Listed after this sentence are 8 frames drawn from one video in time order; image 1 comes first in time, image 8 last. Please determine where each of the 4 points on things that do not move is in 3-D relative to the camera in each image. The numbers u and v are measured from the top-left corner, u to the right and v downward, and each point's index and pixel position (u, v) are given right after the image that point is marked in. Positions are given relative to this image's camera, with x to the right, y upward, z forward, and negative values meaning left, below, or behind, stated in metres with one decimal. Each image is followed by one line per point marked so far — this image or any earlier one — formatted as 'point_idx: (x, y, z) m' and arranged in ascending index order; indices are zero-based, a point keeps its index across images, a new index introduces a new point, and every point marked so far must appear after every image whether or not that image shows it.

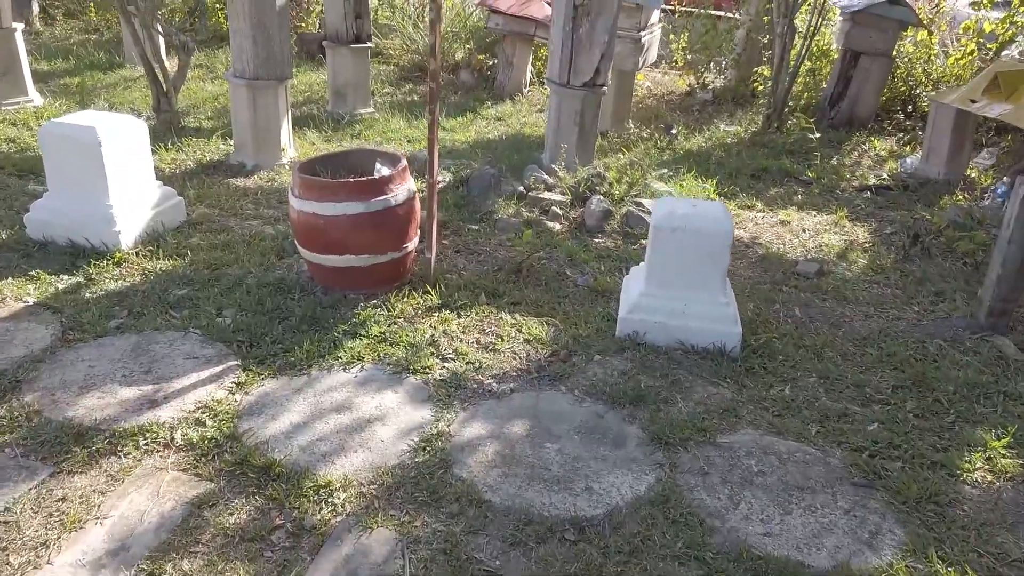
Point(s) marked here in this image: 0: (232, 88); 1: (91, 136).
0: (-1.8, +1.3, +4.9) m
1: (-2.0, +0.7, +3.5) m
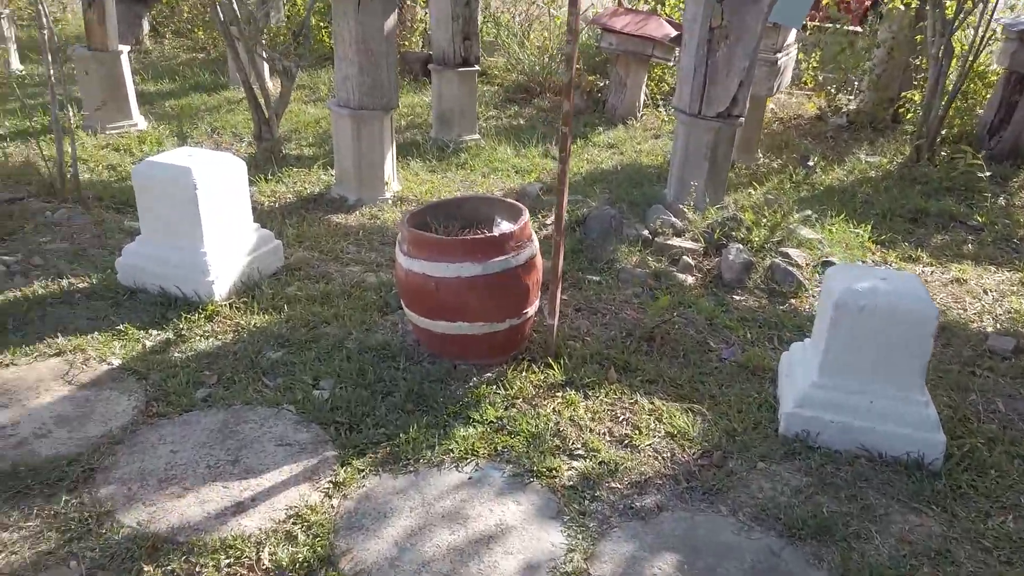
0: (-1.1, +1.0, +4.6) m
1: (-1.4, +0.5, +3.2) m
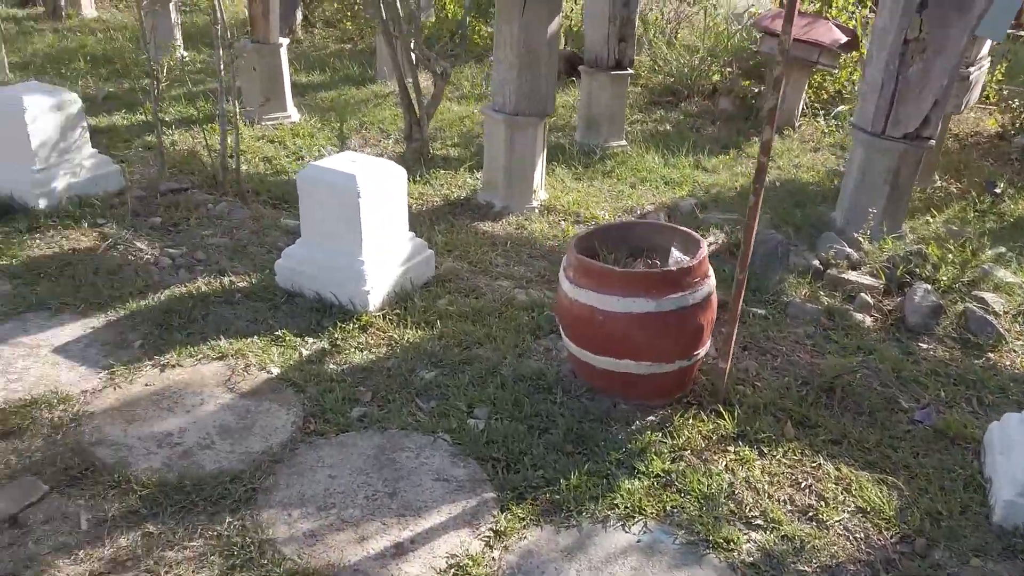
0: (-0.1, +1.0, +4.5) m
1: (-0.7, +0.4, +3.2) m
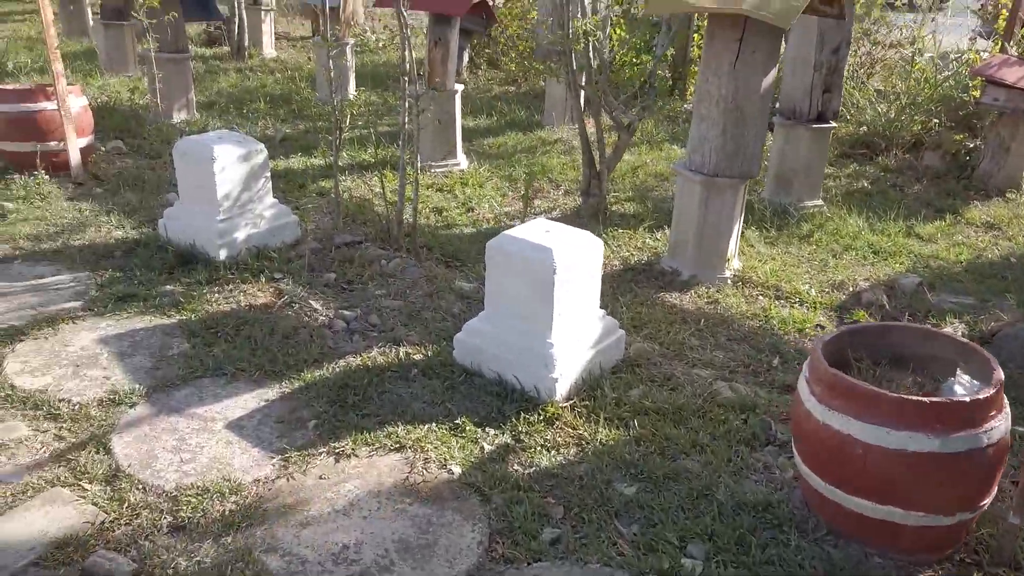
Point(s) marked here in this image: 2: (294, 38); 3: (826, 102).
0: (+0.9, +0.6, +4.0) m
1: (+0.1, +0.1, +2.9) m
2: (-3.2, +3.6, +11.1) m
3: (+2.1, +1.2, +5.1) m
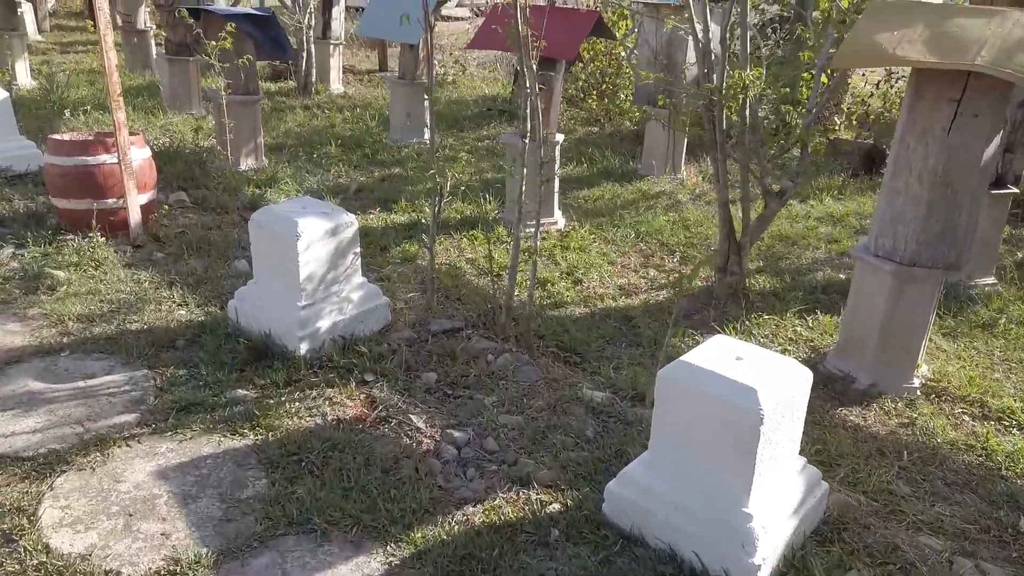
0: (+1.5, +0.1, +3.3) m
1: (+0.7, -0.3, +2.1) m
2: (-2.1, +3.0, +10.6) m
3: (+2.7, +0.7, +4.2) m
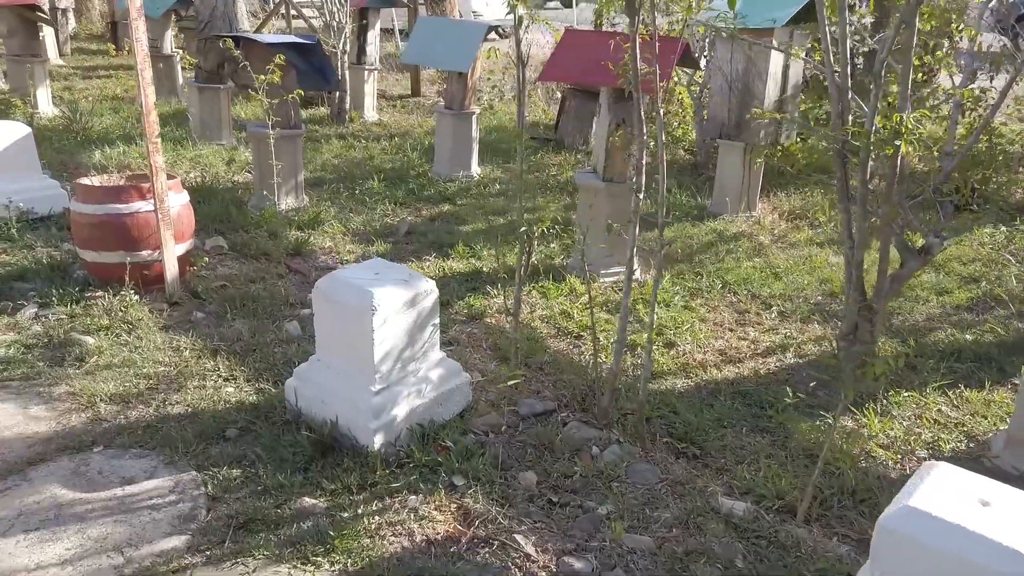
0: (+1.9, -0.2, +2.7) m
1: (+1.0, -0.6, +1.6) m
2: (-1.6, +2.5, +10.2) m
3: (+3.2, +0.4, +3.7) m
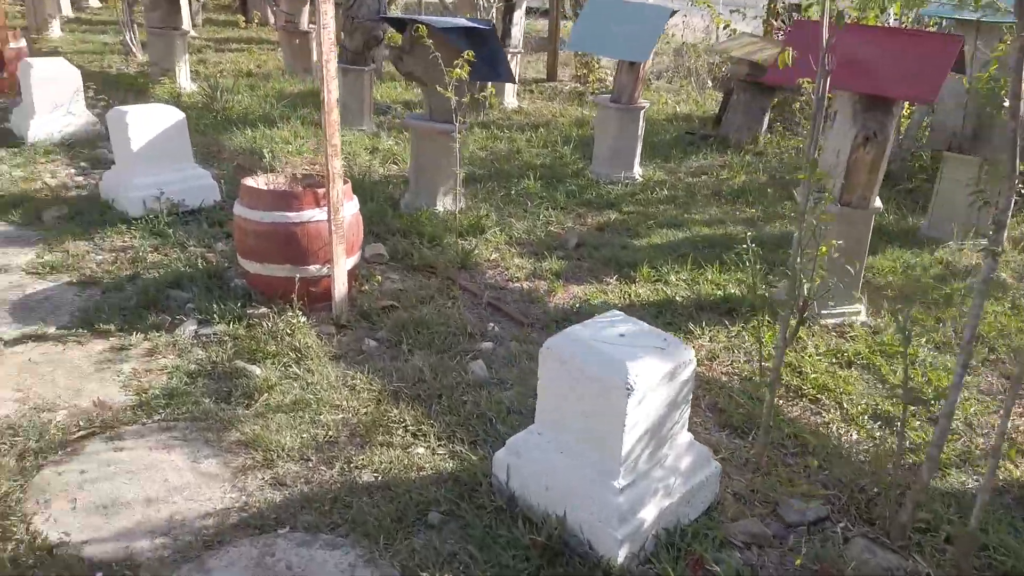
0: (+2.7, -0.6, +1.9) m
1: (+1.7, -0.9, +0.8) m
2: (+0.2, +2.6, +9.6) m
3: (+4.1, 0.0, +2.7) m
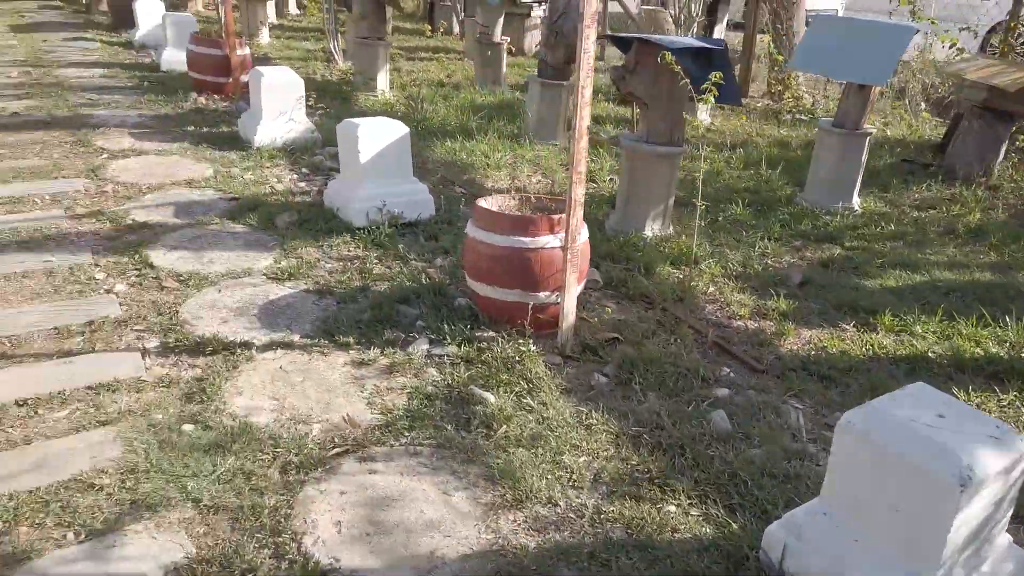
0: (+3.3, -0.9, +1.2) m
1: (+2.2, -1.2, +0.3) m
2: (+2.6, +2.3, +9.2) m
3: (+4.9, -0.5, +1.7) m
